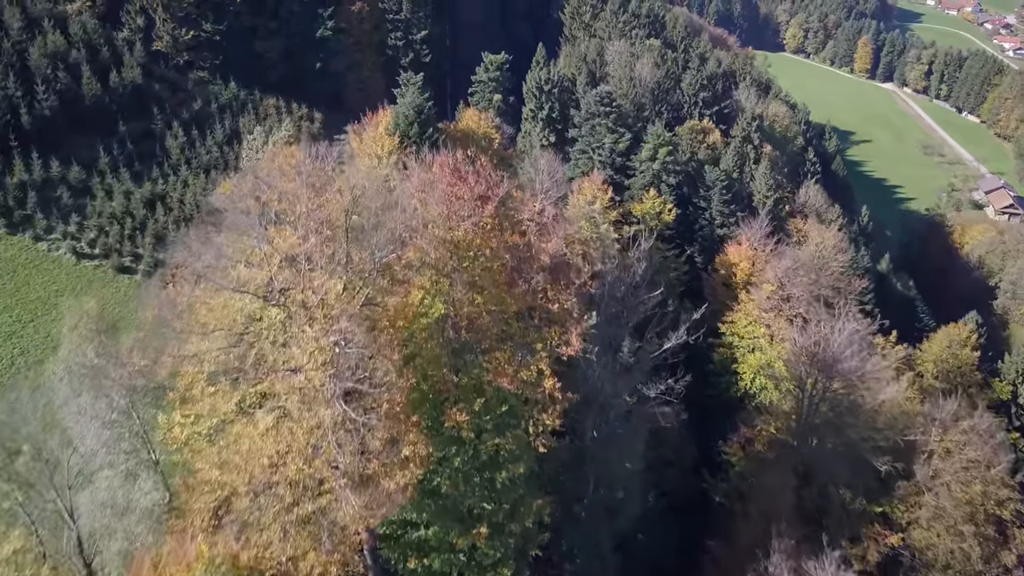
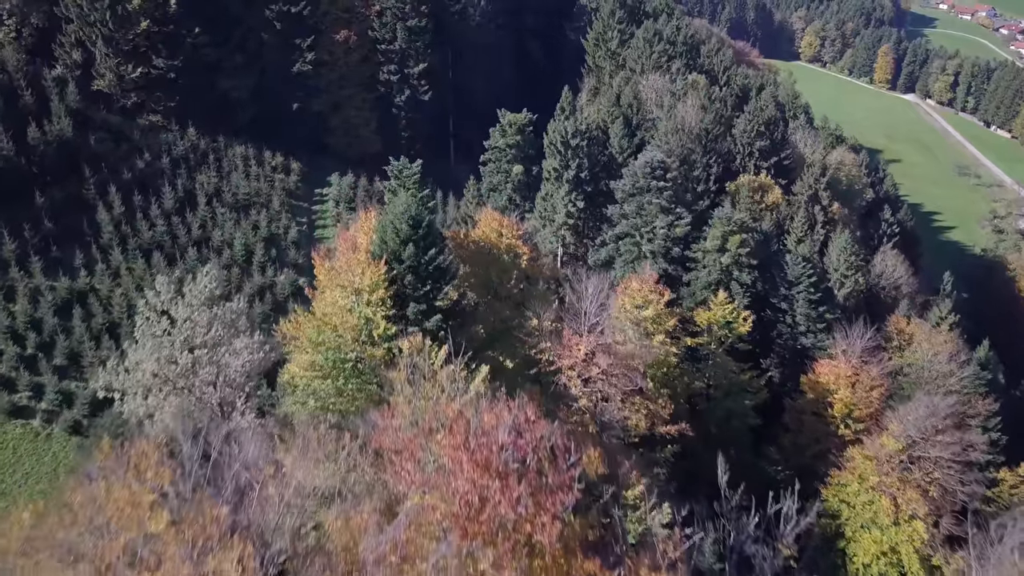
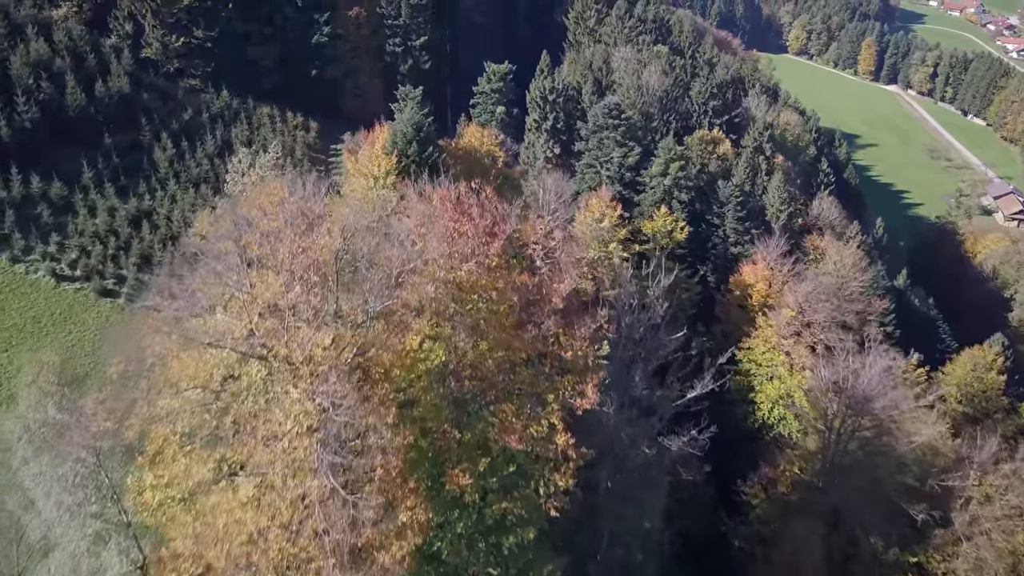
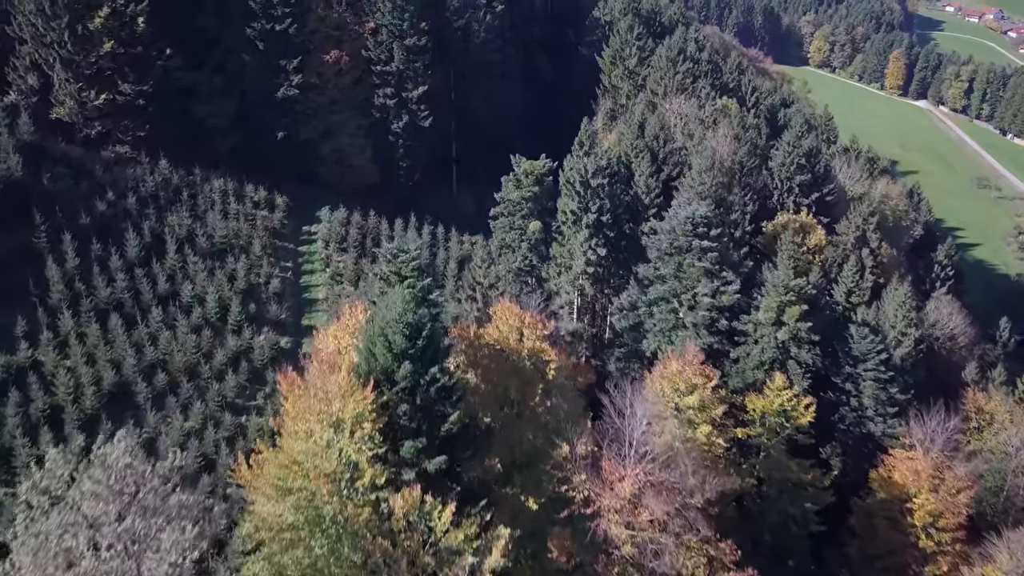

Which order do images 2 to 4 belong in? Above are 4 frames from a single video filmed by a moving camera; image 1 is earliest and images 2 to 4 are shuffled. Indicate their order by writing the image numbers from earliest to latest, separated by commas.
3, 2, 4
